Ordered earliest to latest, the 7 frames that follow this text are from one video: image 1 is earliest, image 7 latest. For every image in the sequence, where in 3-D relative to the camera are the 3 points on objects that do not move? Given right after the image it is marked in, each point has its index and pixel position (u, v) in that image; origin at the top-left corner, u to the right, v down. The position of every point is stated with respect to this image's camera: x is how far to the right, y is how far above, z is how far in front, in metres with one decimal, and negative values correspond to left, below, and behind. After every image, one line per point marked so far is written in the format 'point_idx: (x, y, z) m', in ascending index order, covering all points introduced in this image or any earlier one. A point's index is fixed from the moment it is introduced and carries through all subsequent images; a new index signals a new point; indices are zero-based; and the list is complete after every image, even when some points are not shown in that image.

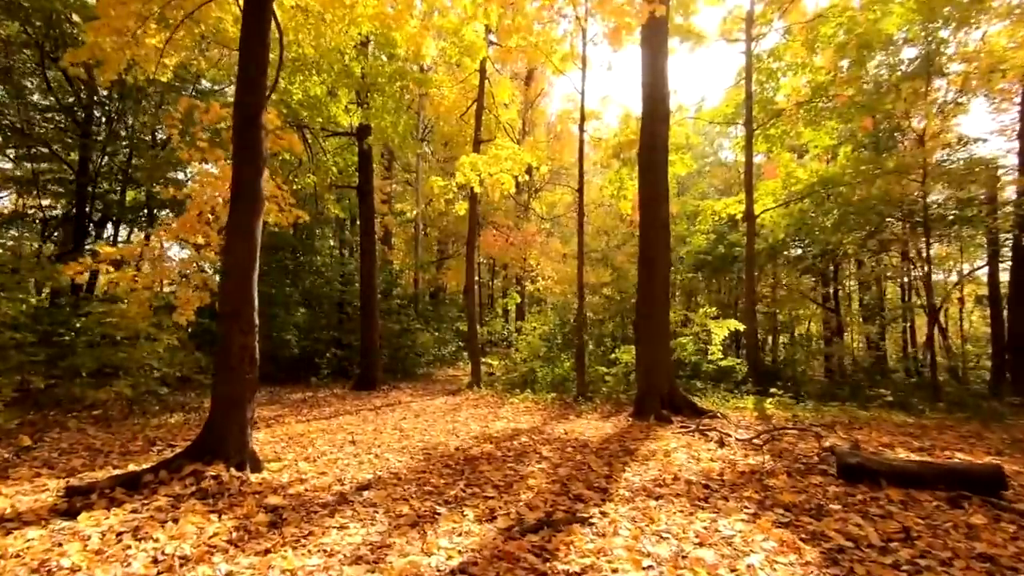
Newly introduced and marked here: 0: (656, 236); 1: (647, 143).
0: (+2.3, +0.8, +8.9) m
1: (+2.2, +2.3, +9.1) m
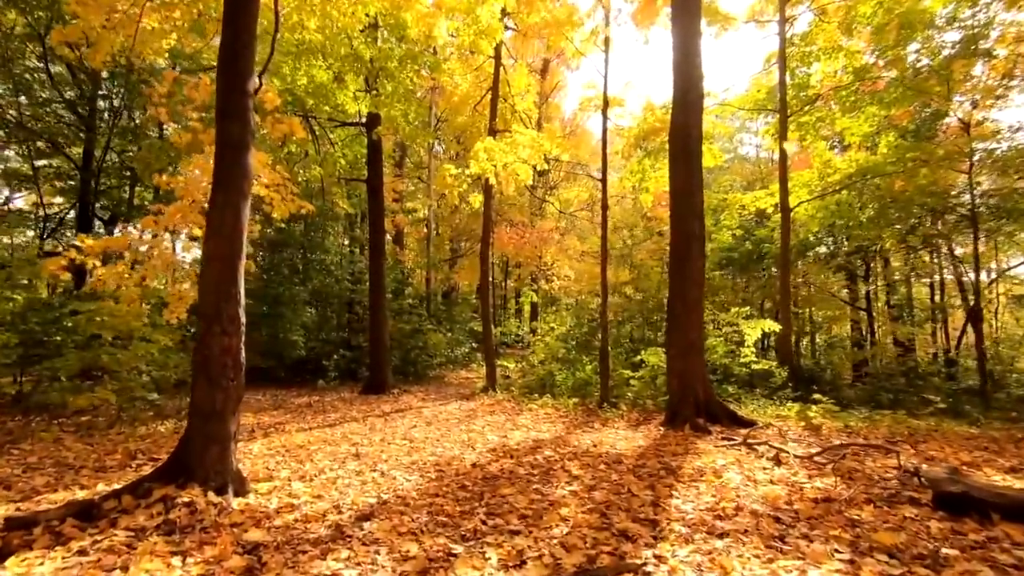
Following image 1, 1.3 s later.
0: (+2.6, +0.9, +8.1) m
1: (+2.5, +2.4, +8.3) m
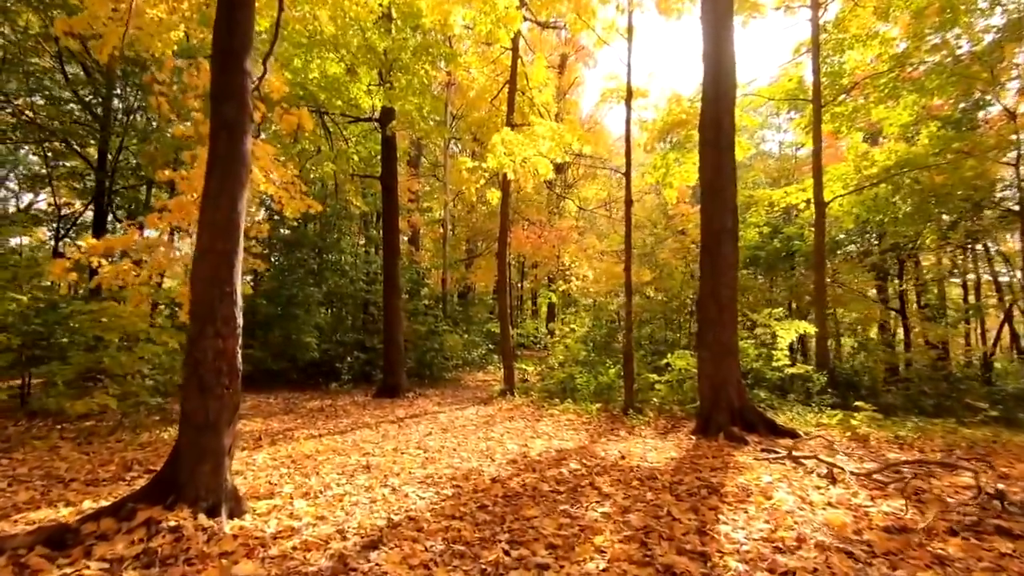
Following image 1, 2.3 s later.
0: (+2.9, +0.9, +7.6) m
1: (+2.8, +2.4, +7.8) m
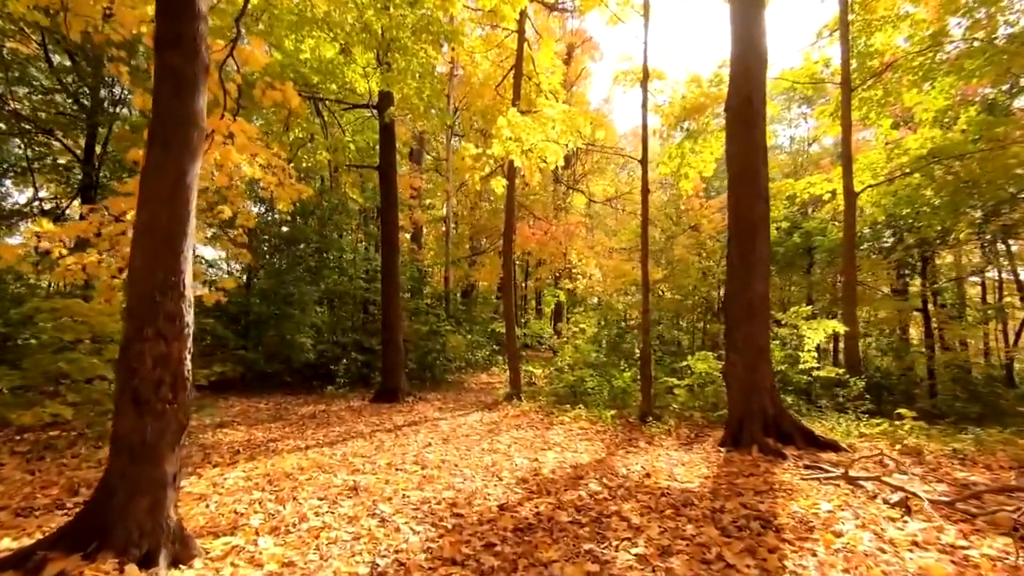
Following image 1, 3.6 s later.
0: (+3.0, +0.9, +6.9) m
1: (+2.9, +2.4, +7.0) m
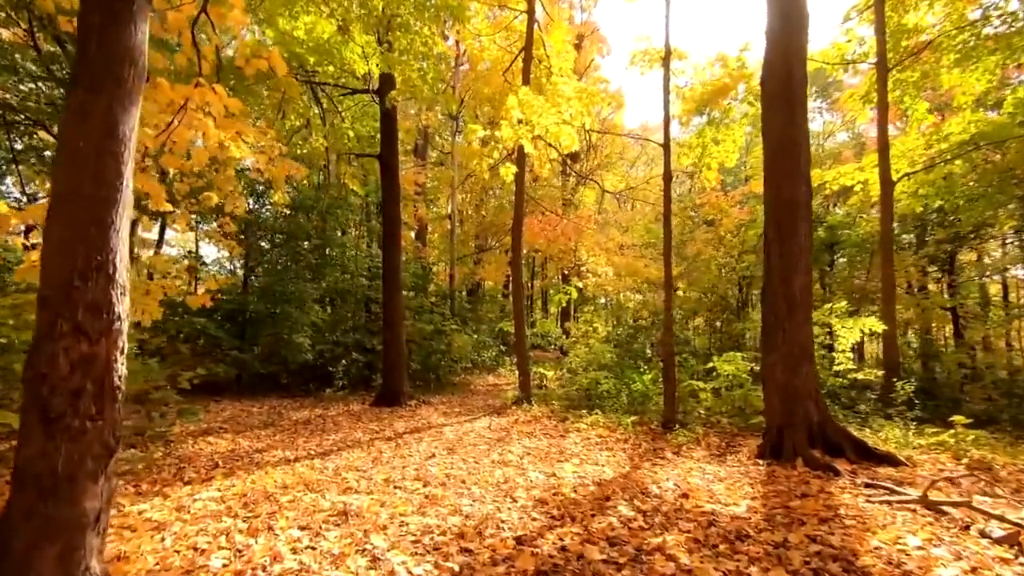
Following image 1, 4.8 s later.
0: (+3.2, +1.0, +6.1) m
1: (+3.0, +2.5, +6.3) m
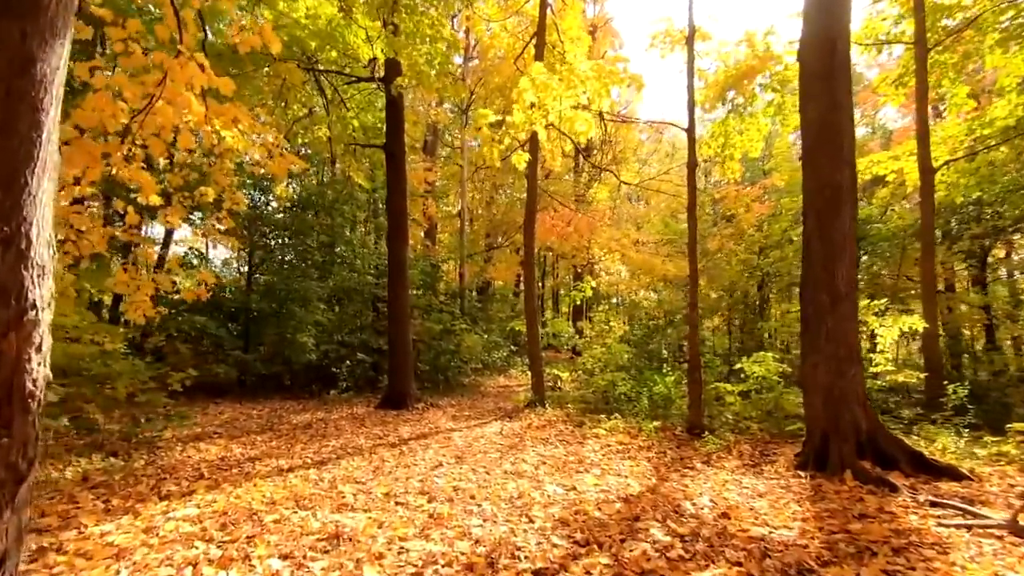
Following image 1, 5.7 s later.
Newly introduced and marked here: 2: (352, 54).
0: (+3.3, +1.1, +5.6) m
1: (+3.2, +2.6, +5.7) m
2: (-2.7, +4.0, +9.4) m
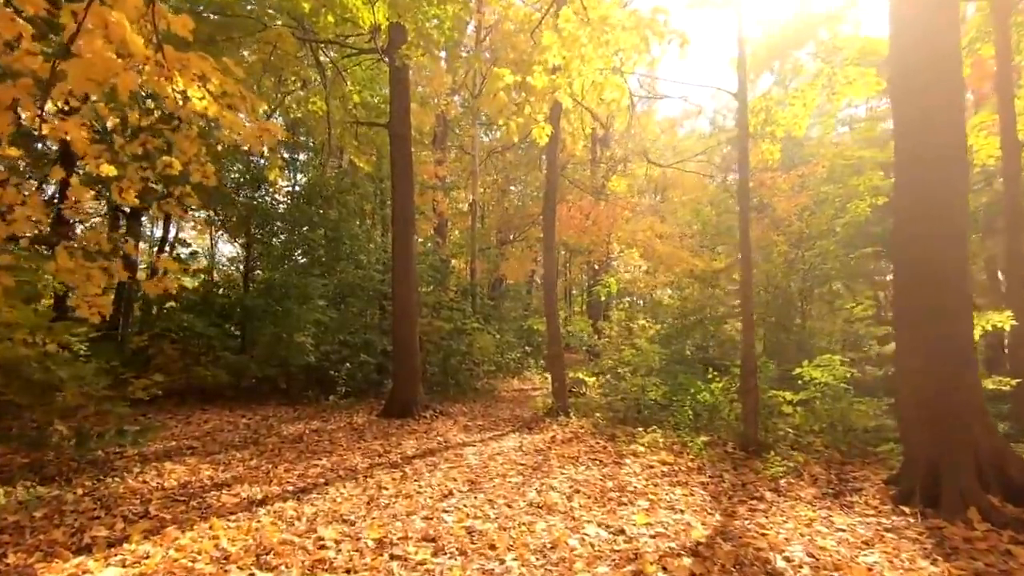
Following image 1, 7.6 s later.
0: (+3.5, +1.2, +4.4) m
1: (+3.4, +2.7, +4.6) m
2: (-2.5, +4.1, +8.4) m
